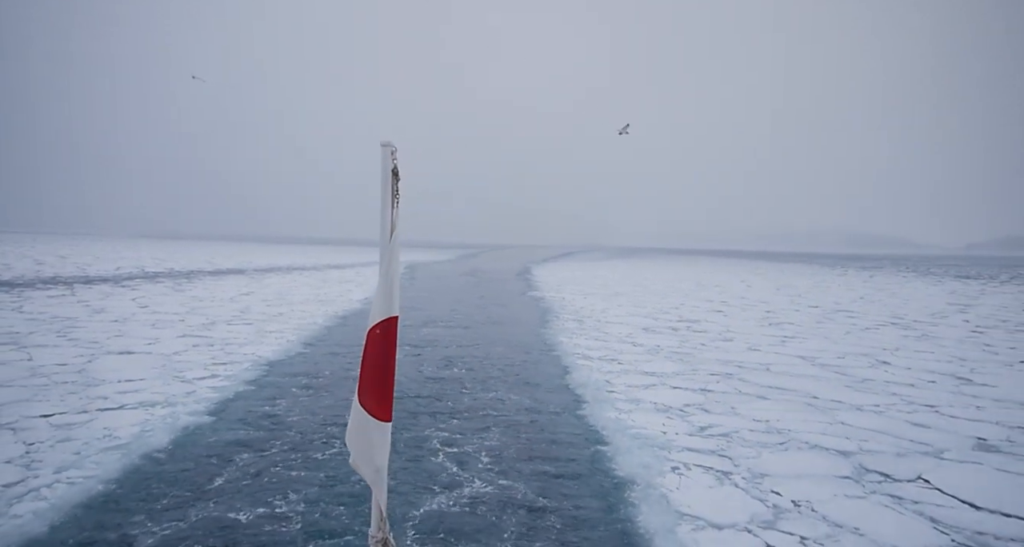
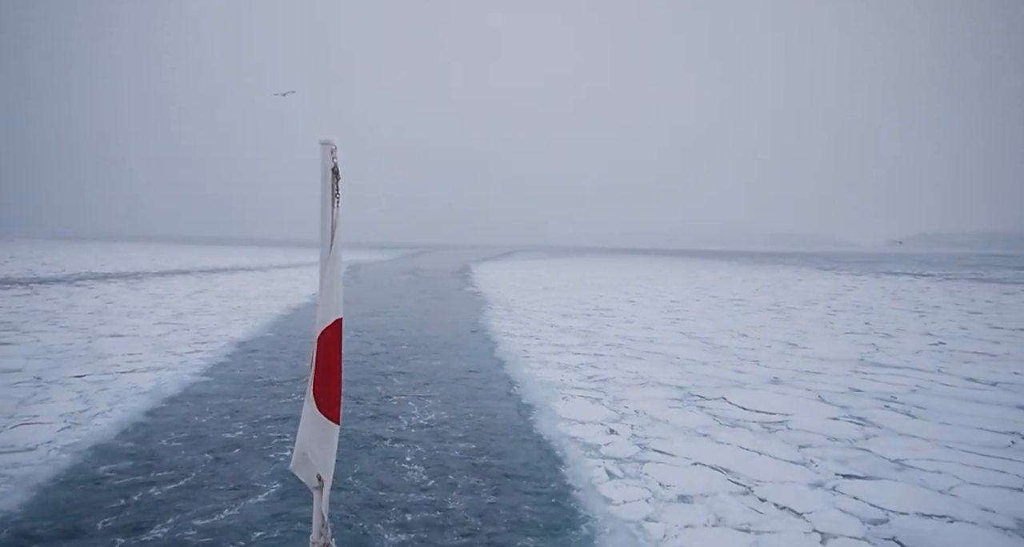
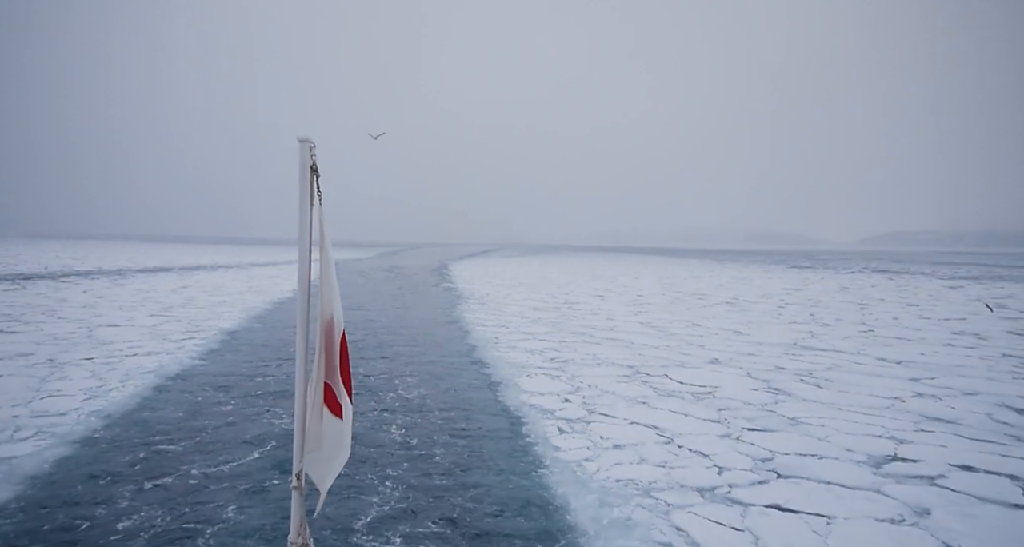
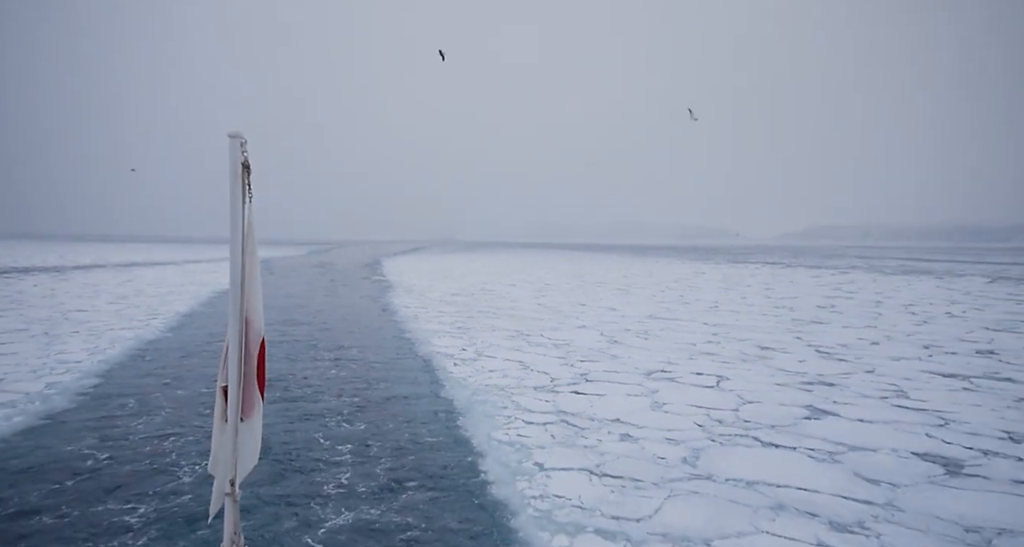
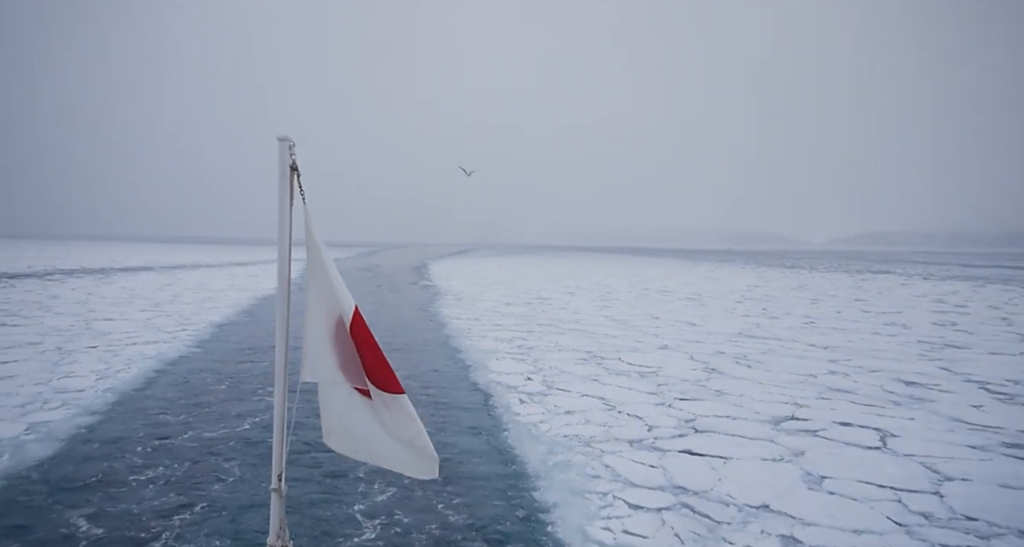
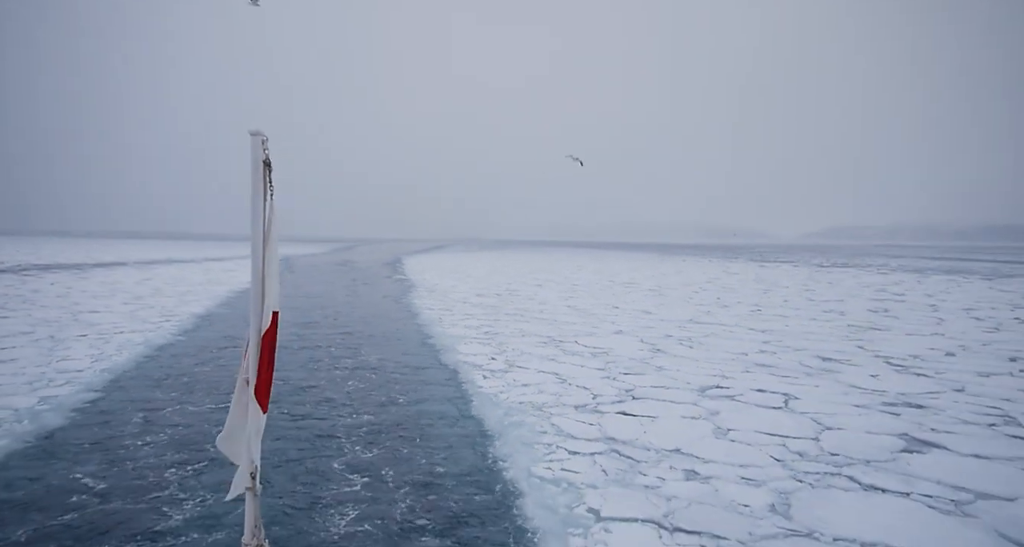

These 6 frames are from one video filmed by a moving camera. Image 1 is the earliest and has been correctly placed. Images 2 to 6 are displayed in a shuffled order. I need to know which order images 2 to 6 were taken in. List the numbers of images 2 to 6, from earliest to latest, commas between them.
2, 3, 5, 6, 4
